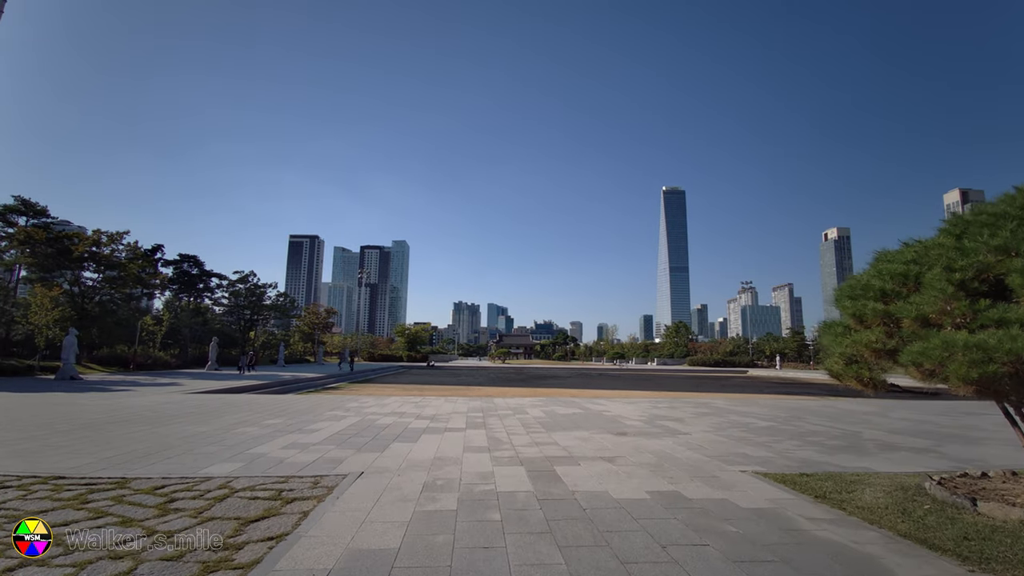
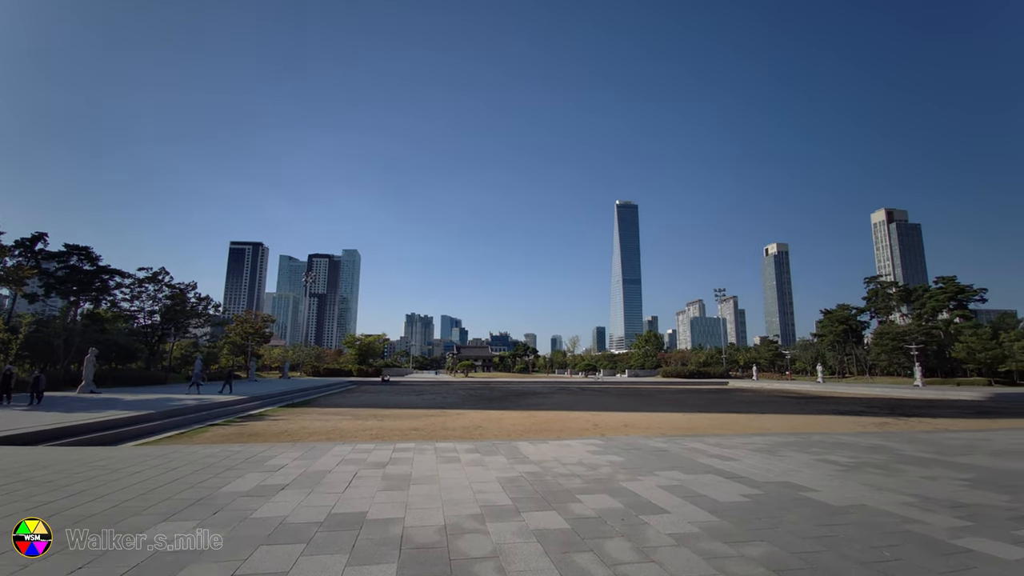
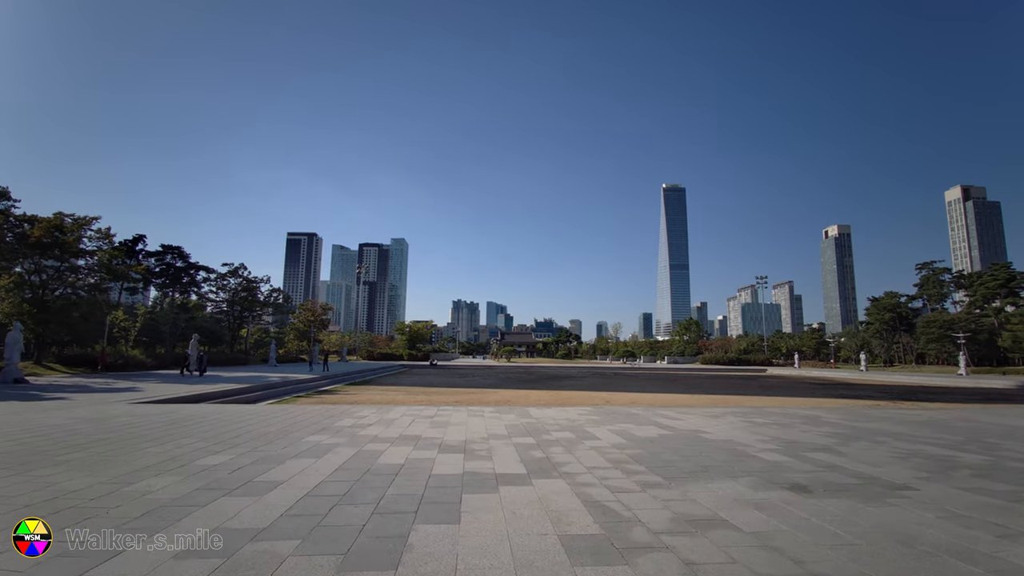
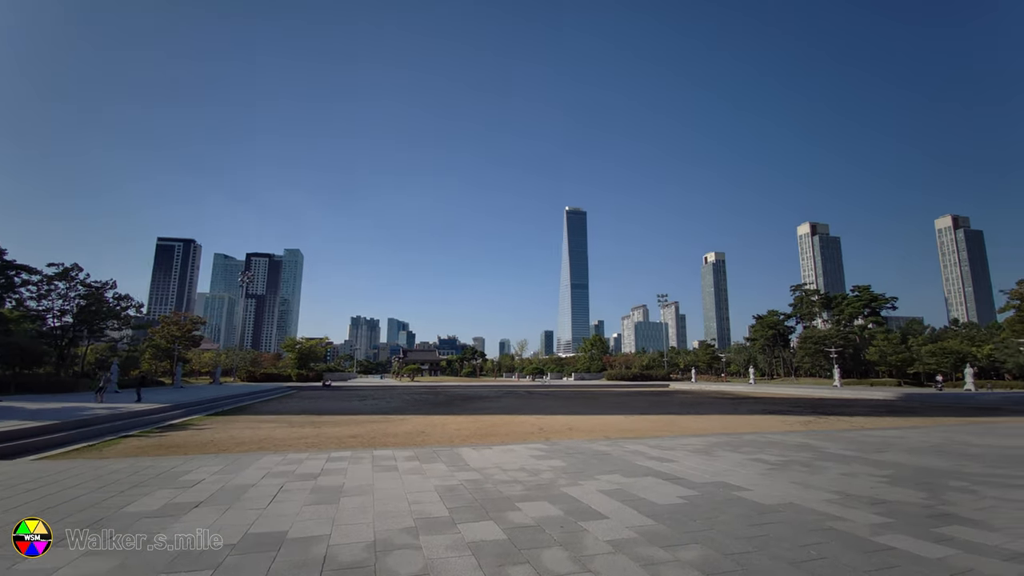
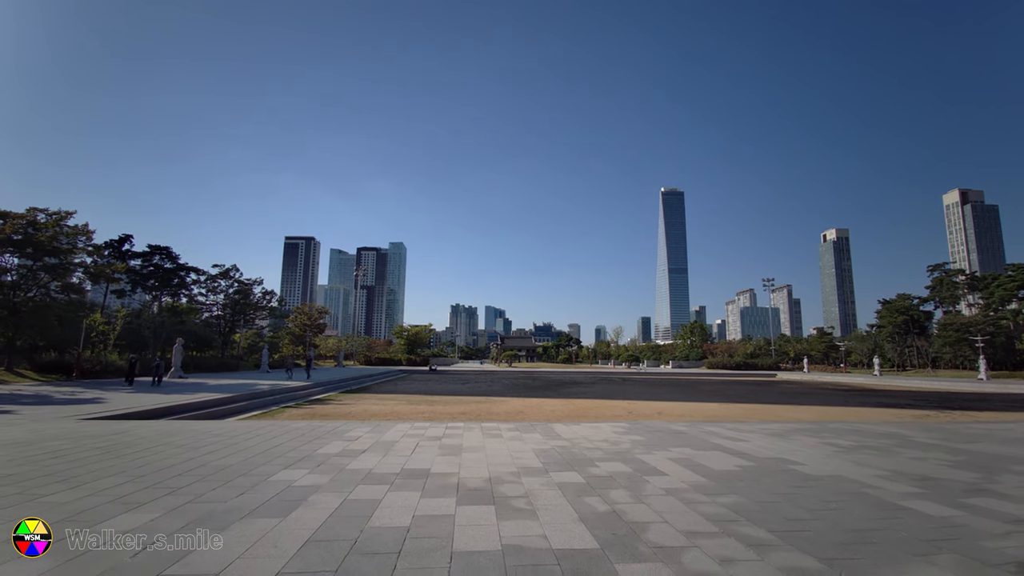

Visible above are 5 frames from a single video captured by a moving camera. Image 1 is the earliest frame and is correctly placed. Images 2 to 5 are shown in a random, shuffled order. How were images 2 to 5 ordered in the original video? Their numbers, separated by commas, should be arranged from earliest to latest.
3, 5, 2, 4
